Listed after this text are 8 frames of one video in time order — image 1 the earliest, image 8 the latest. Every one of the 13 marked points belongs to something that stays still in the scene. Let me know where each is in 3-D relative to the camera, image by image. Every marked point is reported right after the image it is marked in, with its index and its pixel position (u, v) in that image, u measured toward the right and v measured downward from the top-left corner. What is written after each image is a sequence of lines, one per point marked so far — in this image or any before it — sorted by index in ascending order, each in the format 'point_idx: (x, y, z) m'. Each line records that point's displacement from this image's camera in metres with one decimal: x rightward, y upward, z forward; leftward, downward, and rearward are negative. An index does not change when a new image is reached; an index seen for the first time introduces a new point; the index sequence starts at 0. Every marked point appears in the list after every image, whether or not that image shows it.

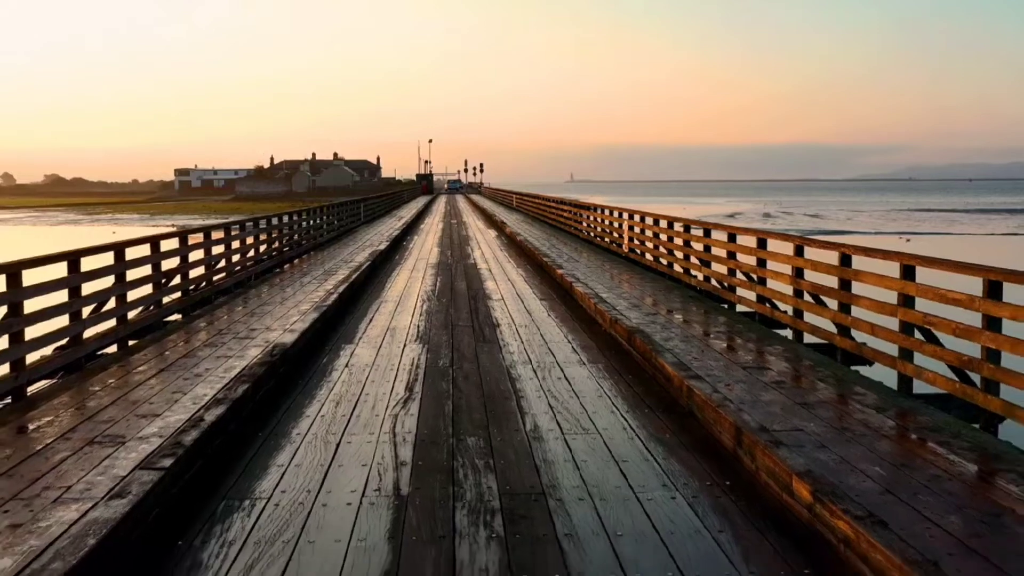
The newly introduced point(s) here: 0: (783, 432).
0: (+1.5, -0.8, +4.3) m
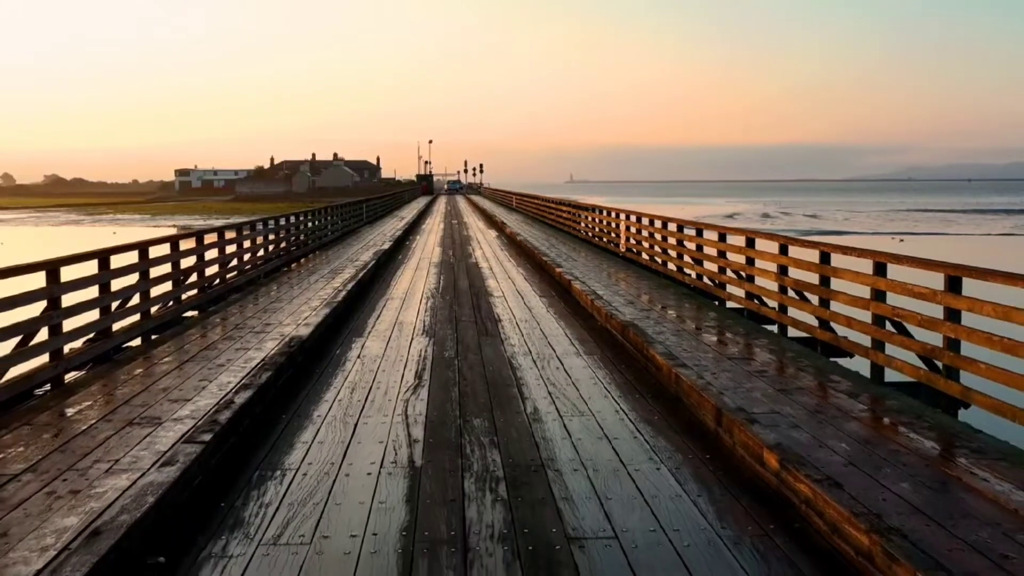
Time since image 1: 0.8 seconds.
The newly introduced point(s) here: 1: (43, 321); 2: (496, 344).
0: (+1.5, -0.7, +4.7) m
1: (-3.3, -0.2, +5.8) m
2: (-0.1, -0.5, +7.1) m
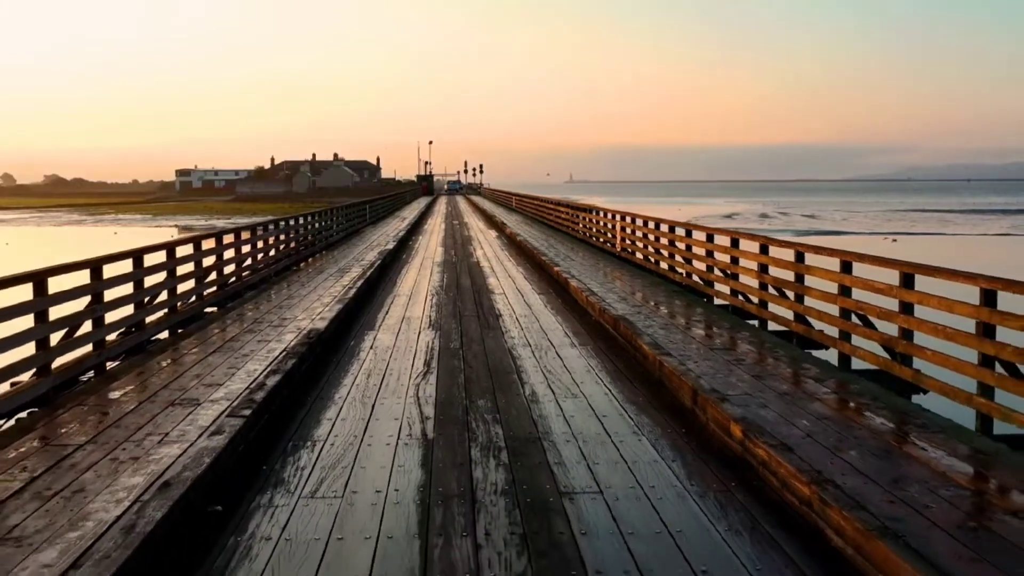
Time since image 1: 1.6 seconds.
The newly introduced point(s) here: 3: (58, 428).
0: (+1.5, -0.7, +5.2) m
1: (-3.3, -0.2, +6.4) m
2: (-0.1, -0.5, +7.6) m
3: (-2.8, -0.9, +5.0) m
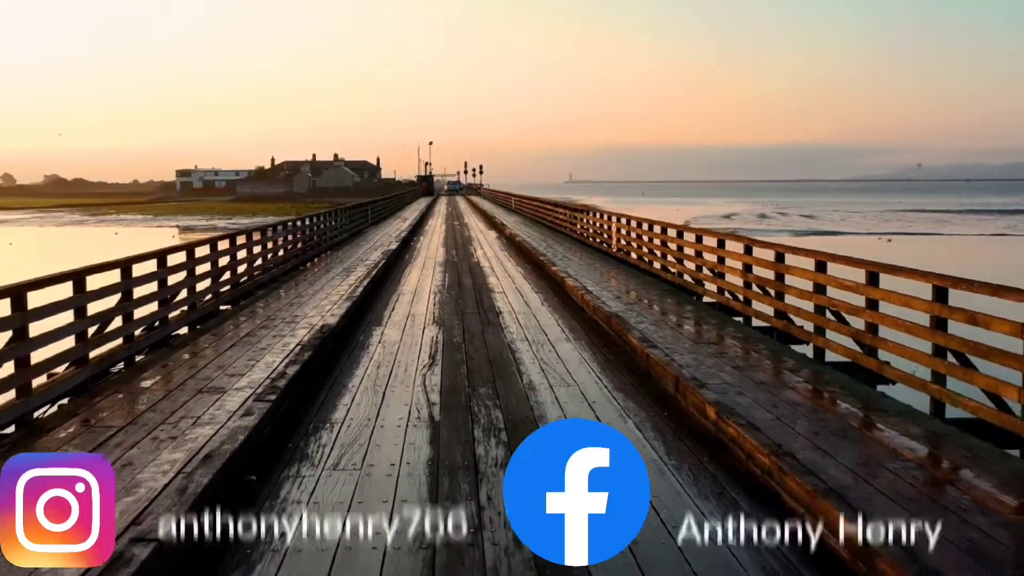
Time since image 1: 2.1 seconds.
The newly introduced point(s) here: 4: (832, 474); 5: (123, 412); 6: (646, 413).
0: (+1.5, -0.7, +5.7) m
1: (-3.3, -0.2, +6.9) m
2: (-0.1, -0.4, +8.1) m
3: (-2.8, -0.8, +5.4) m
4: (+1.6, -0.9, +4.0) m
5: (-2.7, -0.8, +5.5) m
6: (+0.9, -0.8, +5.2) m
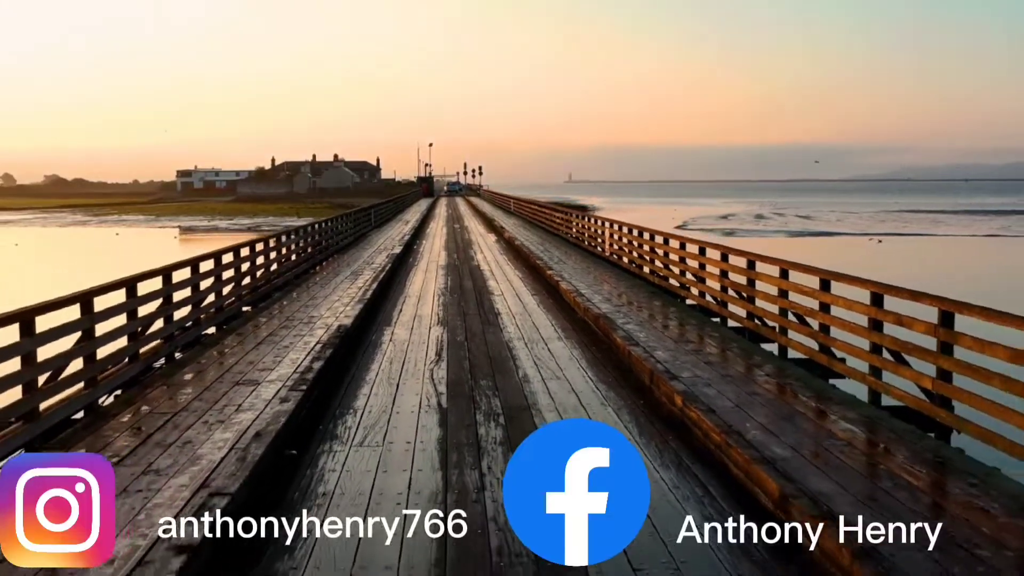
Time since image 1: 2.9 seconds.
0: (+1.4, -0.7, +6.6) m
1: (-3.4, -0.2, +7.7) m
2: (-0.2, -0.5, +9.0) m
3: (-2.8, -0.9, +6.3) m
4: (+1.6, -1.0, +4.8) m
5: (-2.7, -0.9, +6.3) m
6: (+0.9, -0.9, +6.1) m
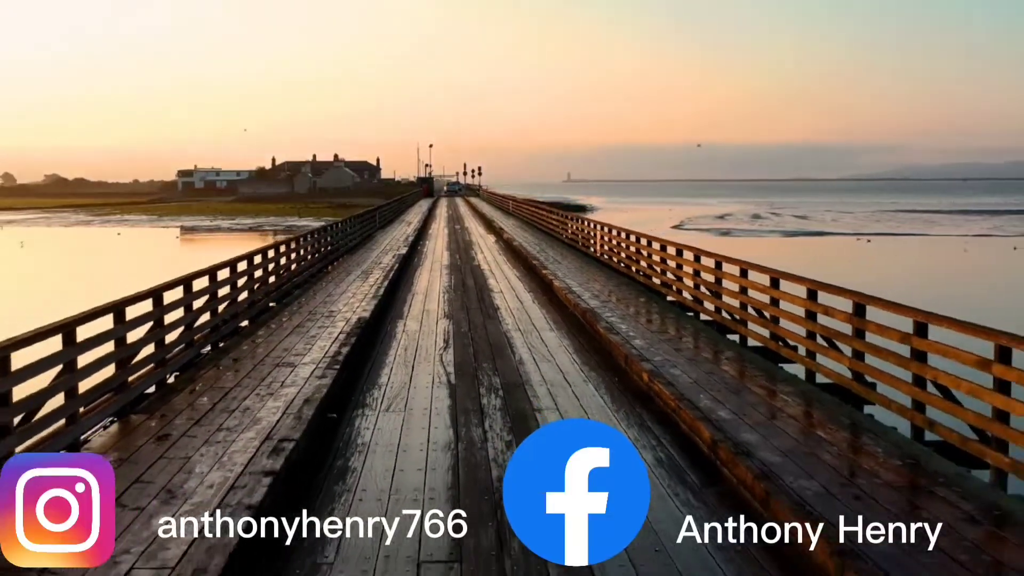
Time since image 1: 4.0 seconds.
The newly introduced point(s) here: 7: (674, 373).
0: (+1.4, -0.7, +7.8) m
1: (-3.4, -0.2, +8.9) m
2: (-0.2, -0.4, +10.2) m
3: (-2.9, -0.9, +7.5) m
4: (+1.6, -1.0, +6.0) m
5: (-2.7, -0.9, +7.5) m
6: (+0.8, -0.8, +7.3) m
7: (+1.5, -0.8, +7.3) m
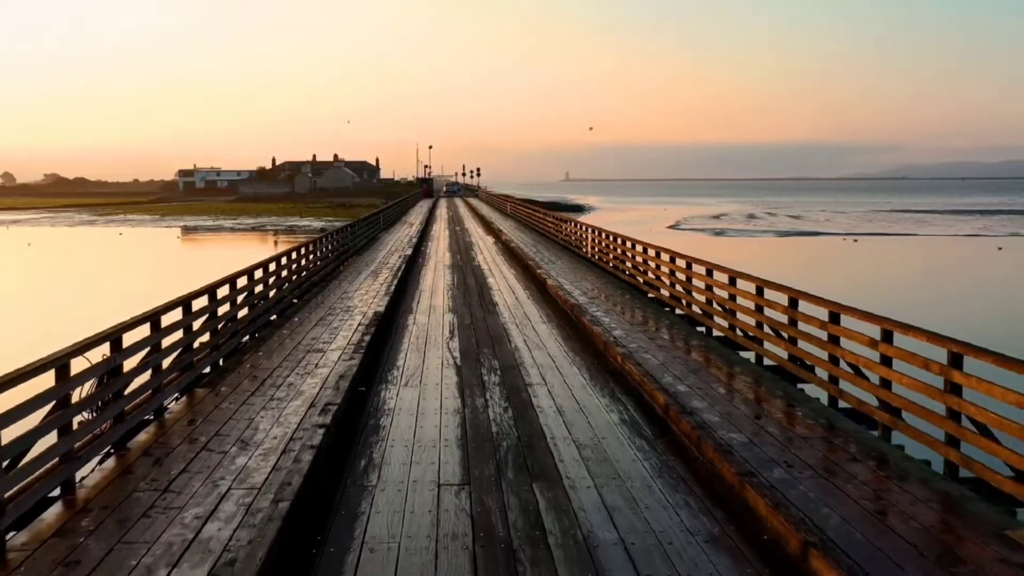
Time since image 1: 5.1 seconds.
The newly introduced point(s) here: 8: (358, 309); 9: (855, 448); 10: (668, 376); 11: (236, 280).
0: (+1.4, -0.7, +9.2) m
1: (-3.4, -0.2, +10.3) m
2: (-0.2, -0.4, +11.5) m
3: (-2.9, -0.8, +8.9) m
4: (+1.5, -0.9, +7.4) m
5: (-2.8, -0.8, +8.9) m
6: (+0.8, -0.8, +8.7) m
7: (+1.4, -0.8, +8.6) m
8: (-2.3, -0.4, +11.7) m
9: (+2.6, -1.2, +6.0) m
10: (+1.5, -0.9, +7.8) m
11: (-3.6, +0.1, +10.1) m
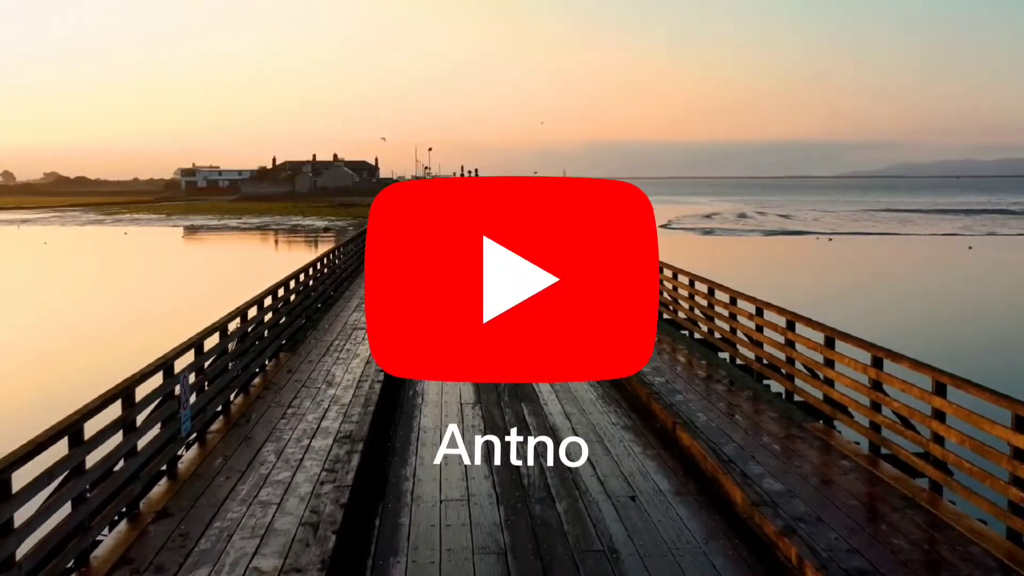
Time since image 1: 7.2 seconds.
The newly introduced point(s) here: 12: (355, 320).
0: (+1.3, -0.6, +12.1) m
1: (-3.5, -0.1, +13.2) m
2: (-0.3, -0.3, +14.5) m
3: (-3.0, -0.7, +11.8) m
4: (+1.5, -0.8, +10.4) m
5: (-2.8, -0.7, +11.8) m
6: (+0.7, -0.7, +11.6) m
7: (+1.4, -0.7, +11.6) m
8: (-2.4, -0.2, +14.7) m
9: (+2.5, -1.1, +8.9) m
10: (+1.5, -0.8, +10.7) m
11: (-3.6, +0.2, +13.0) m
12: (-2.6, -0.6, +12.8) m
